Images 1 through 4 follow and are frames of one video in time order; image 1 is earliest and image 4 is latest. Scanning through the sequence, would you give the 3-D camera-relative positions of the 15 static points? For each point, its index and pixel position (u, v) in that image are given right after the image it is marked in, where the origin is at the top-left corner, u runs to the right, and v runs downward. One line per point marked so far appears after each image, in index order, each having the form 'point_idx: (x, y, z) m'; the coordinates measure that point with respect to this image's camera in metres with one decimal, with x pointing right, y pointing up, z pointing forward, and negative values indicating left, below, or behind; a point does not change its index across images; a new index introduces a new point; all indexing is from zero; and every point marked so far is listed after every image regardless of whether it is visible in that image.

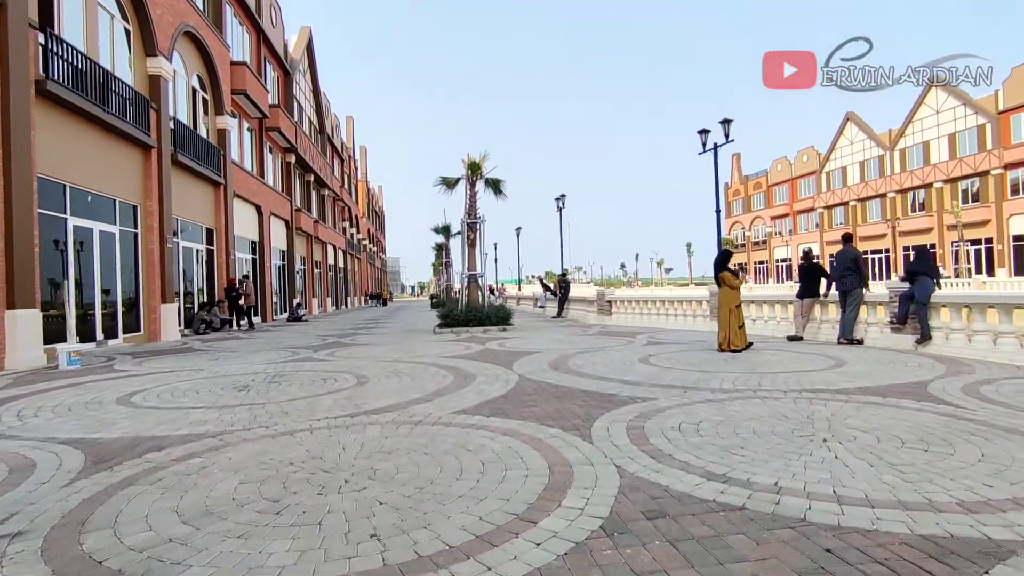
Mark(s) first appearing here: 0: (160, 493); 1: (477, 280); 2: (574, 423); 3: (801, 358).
0: (-2.1, -1.2, +3.4) m
1: (-1.1, +0.3, +17.9) m
2: (+0.5, -1.1, +4.9) m
3: (+4.3, -1.0, +8.7) m
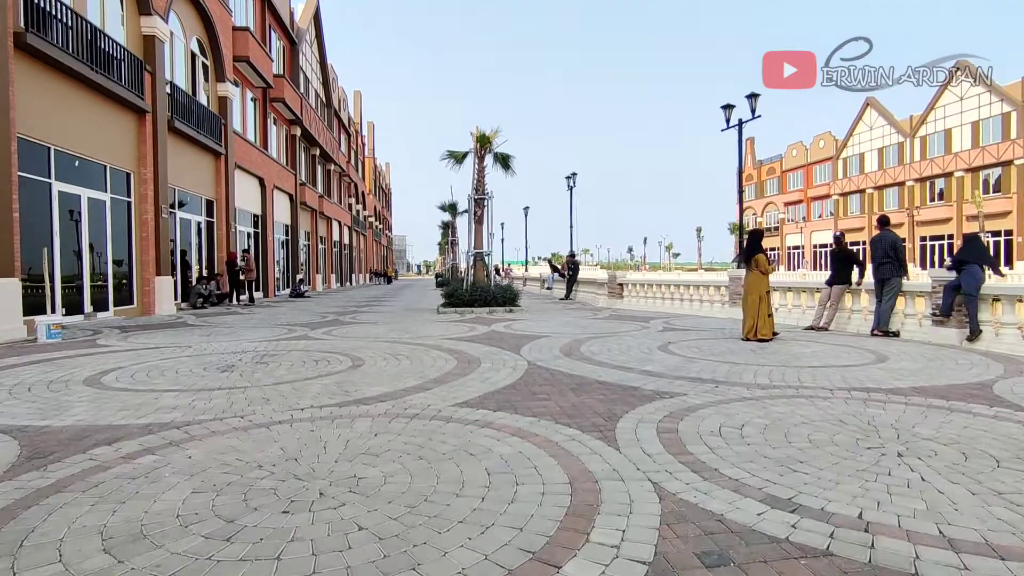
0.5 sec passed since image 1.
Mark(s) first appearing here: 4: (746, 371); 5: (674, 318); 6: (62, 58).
0: (-2.0, -1.0, +2.8) m
1: (-0.8, +0.9, +17.2) m
2: (+0.6, -1.0, +4.2) m
3: (+4.4, -0.9, +8.0) m
4: (+2.6, -0.9, +6.5) m
5: (+3.7, -0.7, +13.2) m
6: (-9.1, +4.6, +11.7) m
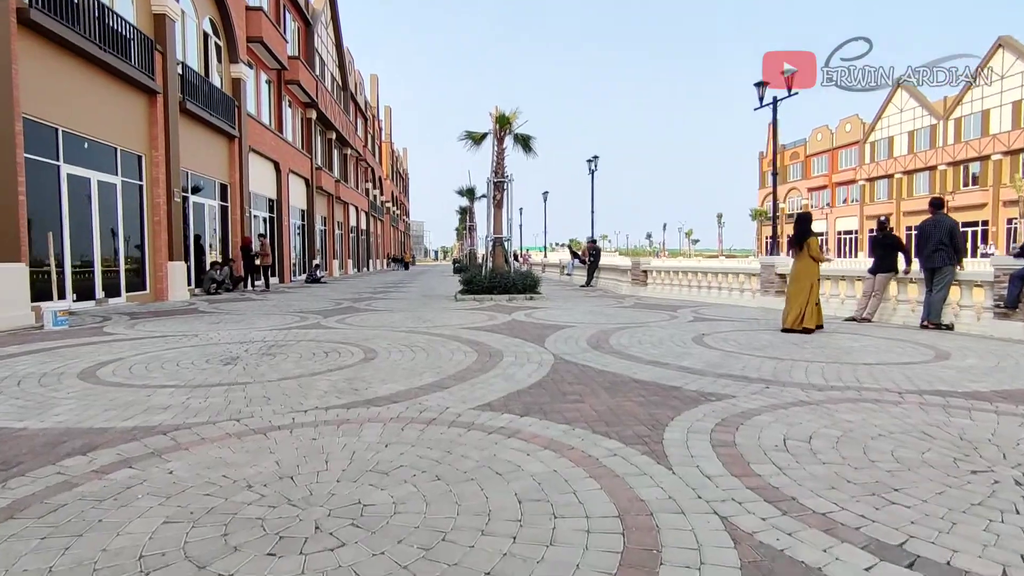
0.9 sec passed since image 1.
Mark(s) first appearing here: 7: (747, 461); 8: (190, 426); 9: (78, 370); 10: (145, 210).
0: (-1.9, -1.0, +2.3) m
1: (-0.3, +1.3, +16.6) m
2: (+0.8, -0.9, +3.7) m
3: (+4.7, -0.7, +7.3) m
4: (+2.9, -0.8, +5.9) m
5: (+4.1, -0.4, +12.5) m
6: (-8.6, +4.9, +11.2) m
7: (+1.3, -0.9, +3.1) m
8: (-2.1, -0.9, +3.8) m
9: (-4.3, -0.8, +5.8) m
10: (-9.2, +2.0, +14.6) m
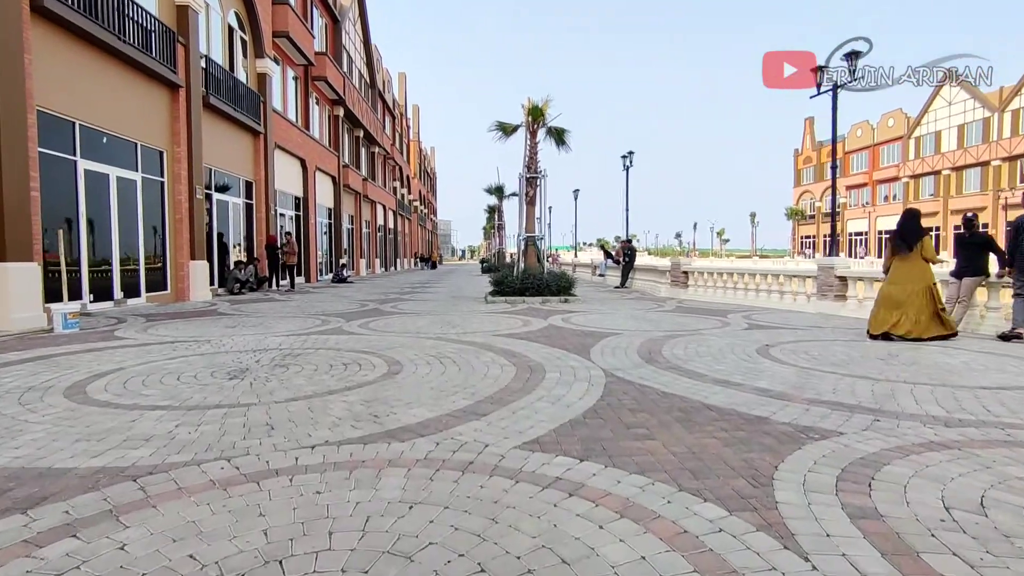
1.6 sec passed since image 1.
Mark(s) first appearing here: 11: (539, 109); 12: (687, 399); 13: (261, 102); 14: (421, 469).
0: (-1.6, -1.0, +1.5) m
1: (+0.6, +1.2, +15.8) m
2: (+1.1, -1.0, +2.8) m
3: (+5.2, -0.8, +6.2) m
4: (+3.3, -0.9, +4.9) m
5: (+4.8, -0.5, +11.5) m
6: (-8.0, +4.9, +10.8) m
7: (+1.5, -1.0, +2.2) m
8: (-1.8, -1.0, +3.1) m
9: (-3.9, -0.9, +5.1) m
10: (-8.4, +2.0, +14.1) m
11: (+0.7, +4.6, +15.0) m
12: (+1.4, -0.9, +4.7) m
13: (-8.4, +6.3, +19.6) m
14: (-0.5, -1.0, +3.1) m
